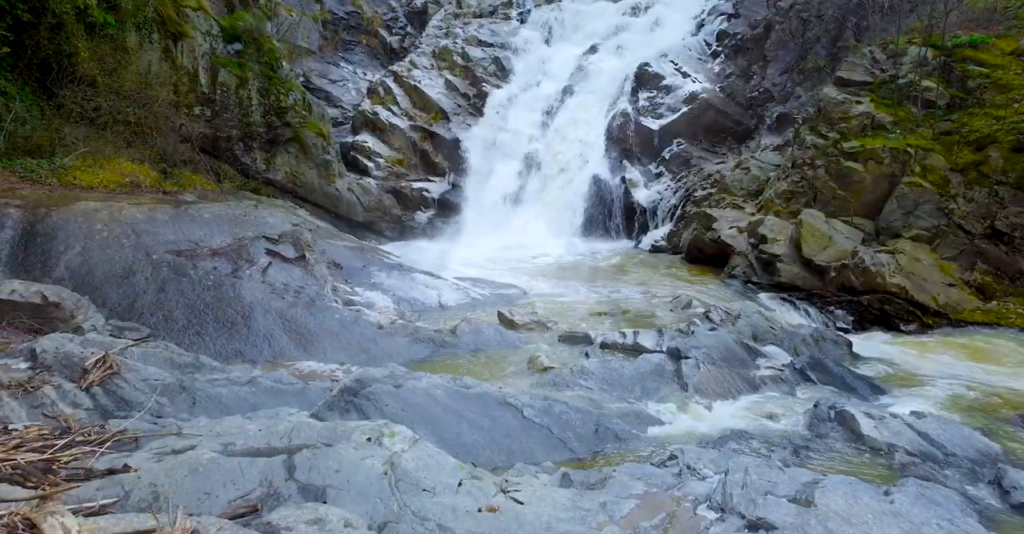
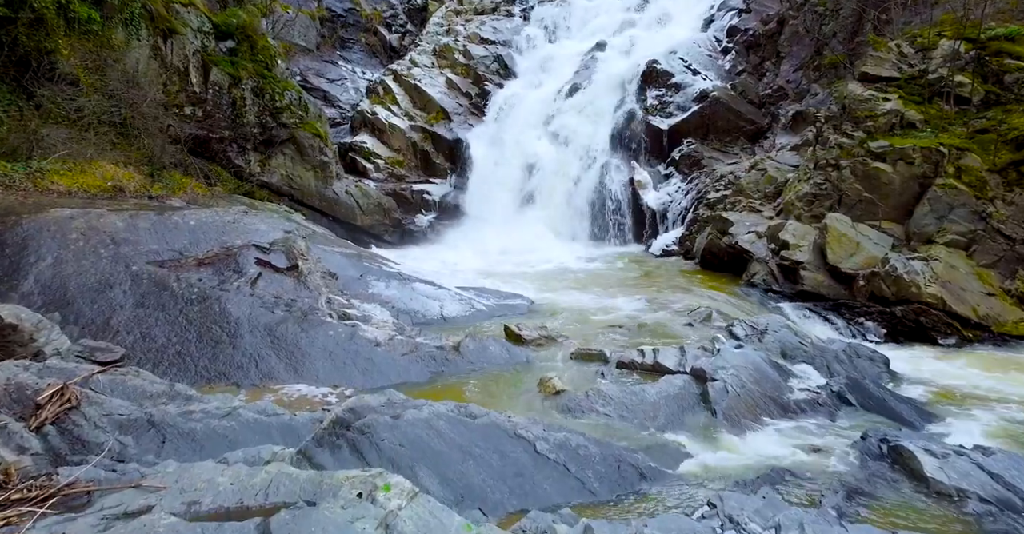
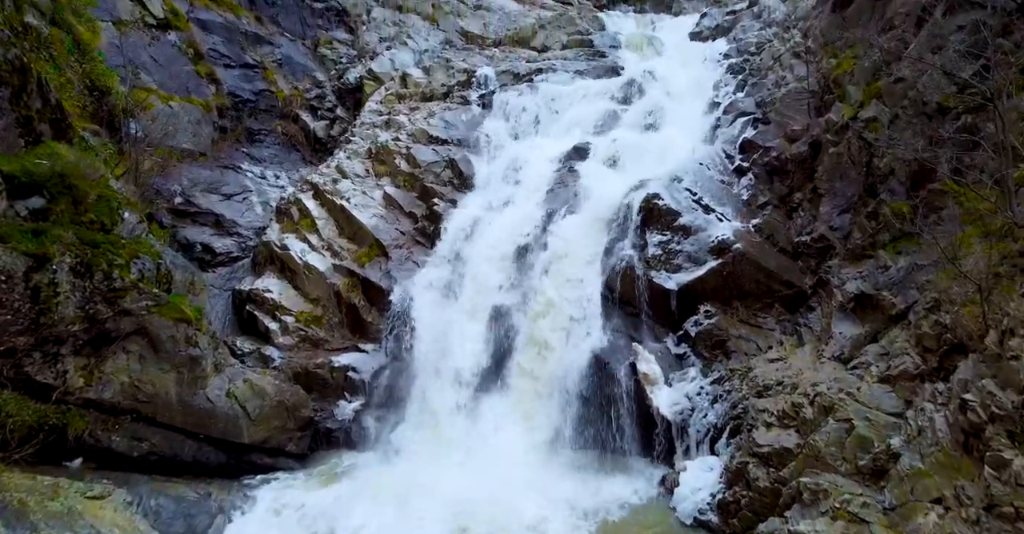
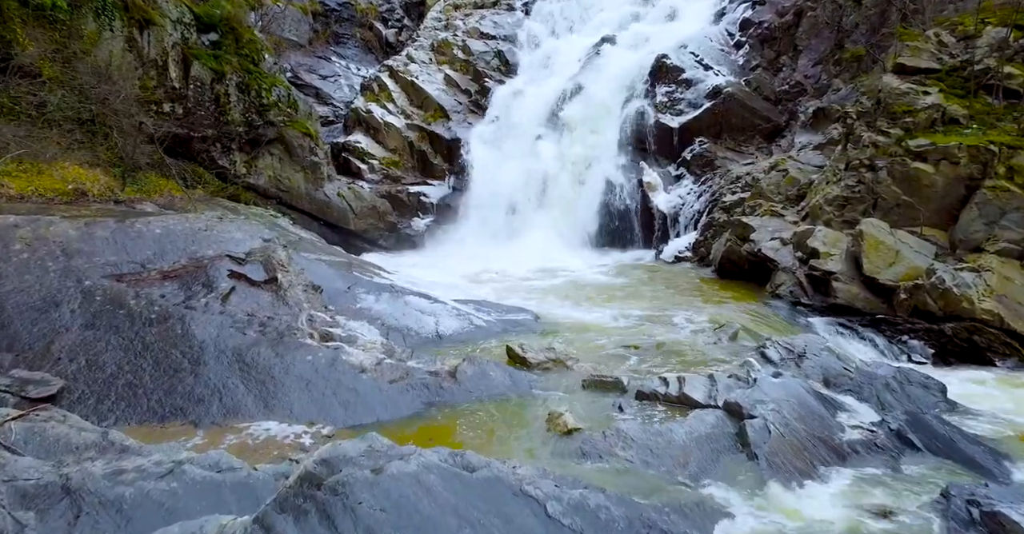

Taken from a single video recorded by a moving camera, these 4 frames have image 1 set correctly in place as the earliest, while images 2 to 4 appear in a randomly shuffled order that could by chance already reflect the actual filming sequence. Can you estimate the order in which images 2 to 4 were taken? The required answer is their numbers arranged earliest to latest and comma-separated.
2, 4, 3
